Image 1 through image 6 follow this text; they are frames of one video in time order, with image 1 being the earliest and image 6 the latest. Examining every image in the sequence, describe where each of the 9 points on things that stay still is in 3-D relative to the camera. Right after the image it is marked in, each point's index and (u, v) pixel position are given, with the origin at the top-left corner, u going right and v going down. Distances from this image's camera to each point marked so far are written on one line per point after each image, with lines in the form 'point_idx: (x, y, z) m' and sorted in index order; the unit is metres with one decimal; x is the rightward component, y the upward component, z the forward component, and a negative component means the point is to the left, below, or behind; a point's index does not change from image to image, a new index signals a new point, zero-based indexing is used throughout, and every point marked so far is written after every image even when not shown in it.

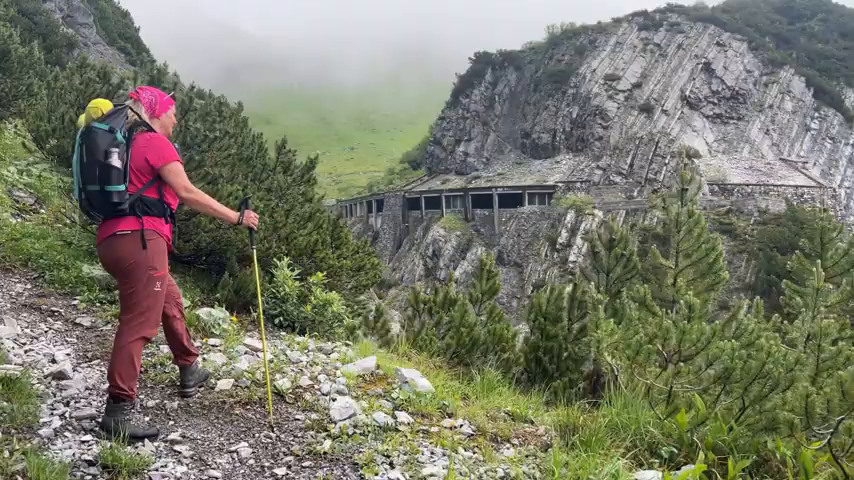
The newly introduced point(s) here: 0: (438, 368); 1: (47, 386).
0: (+0.1, -1.3, +7.0) m
1: (-2.9, -1.1, +5.5) m
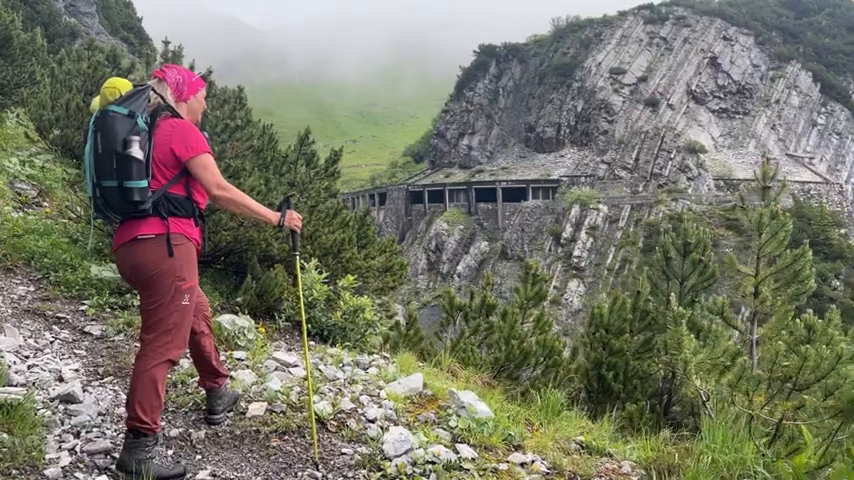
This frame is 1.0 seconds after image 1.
0: (+0.6, -1.3, +6.3) m
1: (-2.5, -1.1, +4.7) m
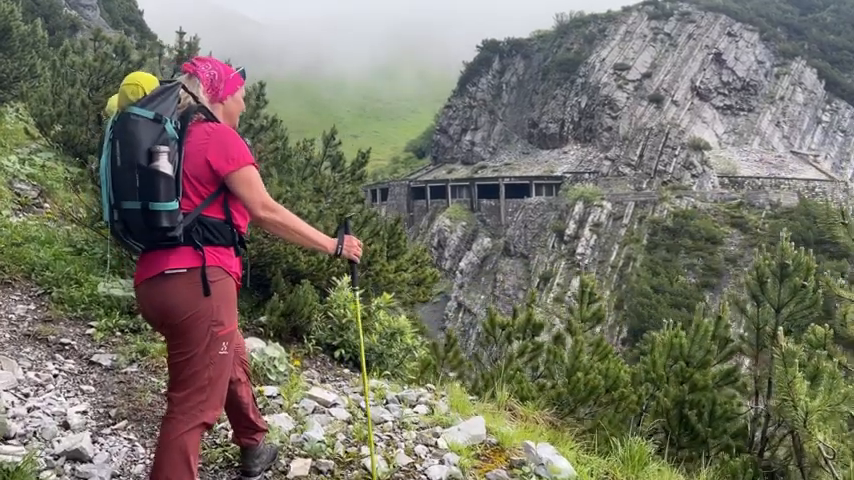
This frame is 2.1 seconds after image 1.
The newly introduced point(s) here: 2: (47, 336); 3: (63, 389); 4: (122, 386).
0: (+1.0, -1.4, +5.5) m
1: (-2.0, -1.3, +3.9) m
2: (-3.2, -0.8, +6.1) m
3: (-2.7, -1.1, +5.2) m
4: (-2.3, -1.1, +5.4) m
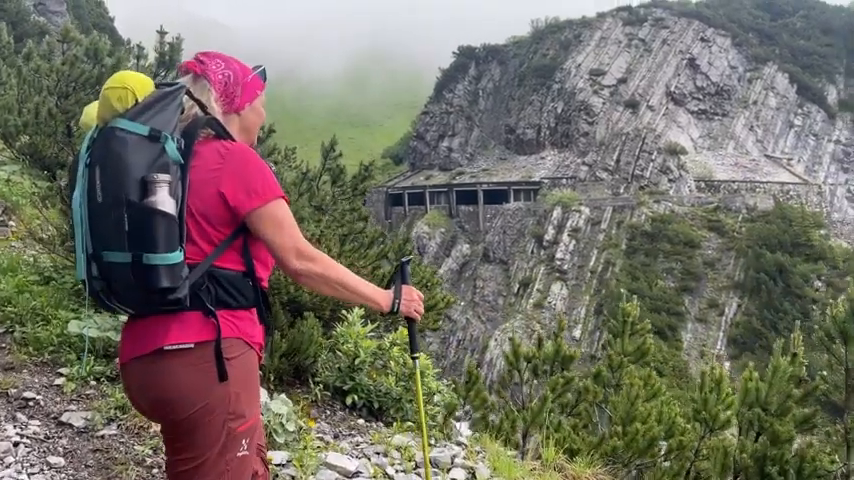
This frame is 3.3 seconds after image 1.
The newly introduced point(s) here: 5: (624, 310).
0: (+1.3, -1.6, +4.6) m
1: (-1.7, -1.5, +3.0) m
2: (-3.0, -1.1, +5.1) m
3: (-2.4, -1.3, +4.3) m
4: (-2.1, -1.3, +4.5) m
5: (+2.2, -0.8, +7.7) m
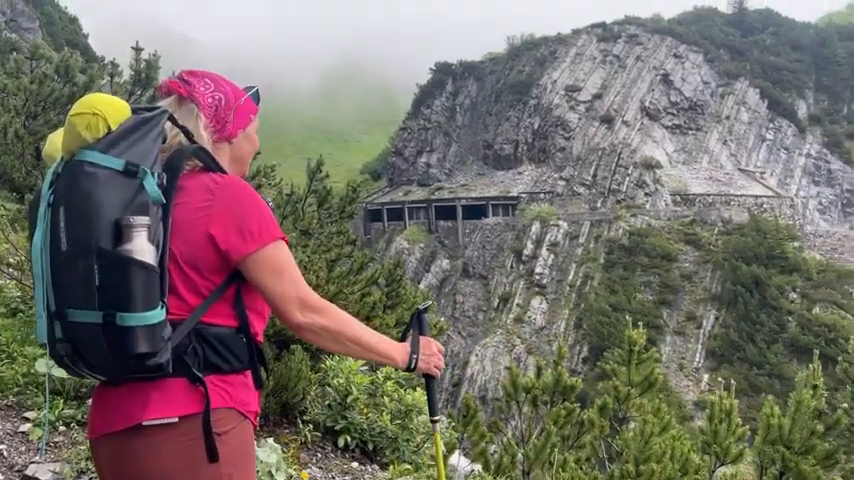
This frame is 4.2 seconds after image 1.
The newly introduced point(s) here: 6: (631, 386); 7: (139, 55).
0: (+1.3, -1.8, +4.3) m
1: (-1.6, -1.7, +2.6) m
2: (-3.0, -1.3, +4.7) m
3: (-2.4, -1.5, +3.8) m
4: (-2.0, -1.5, +4.0) m
5: (+2.1, -1.0, +7.4) m
6: (+2.1, -1.5, +7.4) m
7: (-3.9, +2.5, +9.6) m
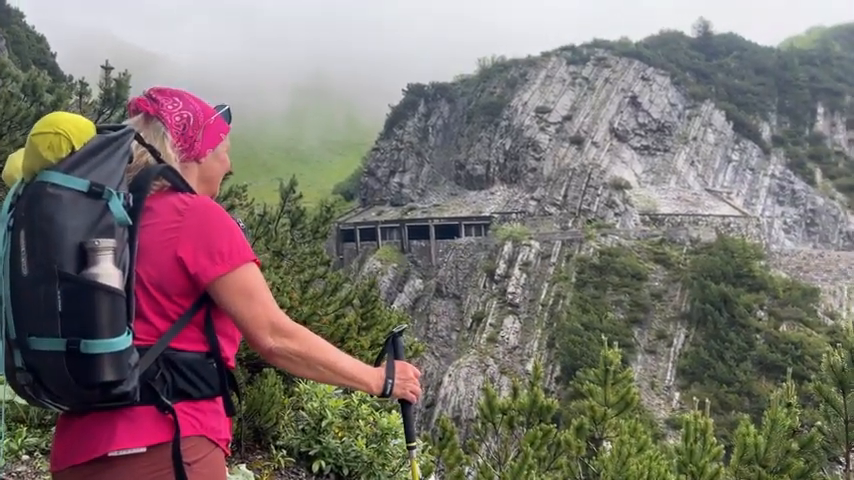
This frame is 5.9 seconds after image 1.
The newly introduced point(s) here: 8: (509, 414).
0: (+1.2, -1.9, +4.2) m
1: (-1.7, -1.8, +2.4) m
2: (-3.2, -1.4, +4.4) m
3: (-2.5, -1.6, +3.6) m
4: (-2.2, -1.7, +3.8) m
5: (+1.8, -1.2, +7.4) m
6: (+1.9, -1.7, +7.4) m
7: (-4.3, +2.2, +9.5) m
8: (+0.8, -1.7, +6.8) m
